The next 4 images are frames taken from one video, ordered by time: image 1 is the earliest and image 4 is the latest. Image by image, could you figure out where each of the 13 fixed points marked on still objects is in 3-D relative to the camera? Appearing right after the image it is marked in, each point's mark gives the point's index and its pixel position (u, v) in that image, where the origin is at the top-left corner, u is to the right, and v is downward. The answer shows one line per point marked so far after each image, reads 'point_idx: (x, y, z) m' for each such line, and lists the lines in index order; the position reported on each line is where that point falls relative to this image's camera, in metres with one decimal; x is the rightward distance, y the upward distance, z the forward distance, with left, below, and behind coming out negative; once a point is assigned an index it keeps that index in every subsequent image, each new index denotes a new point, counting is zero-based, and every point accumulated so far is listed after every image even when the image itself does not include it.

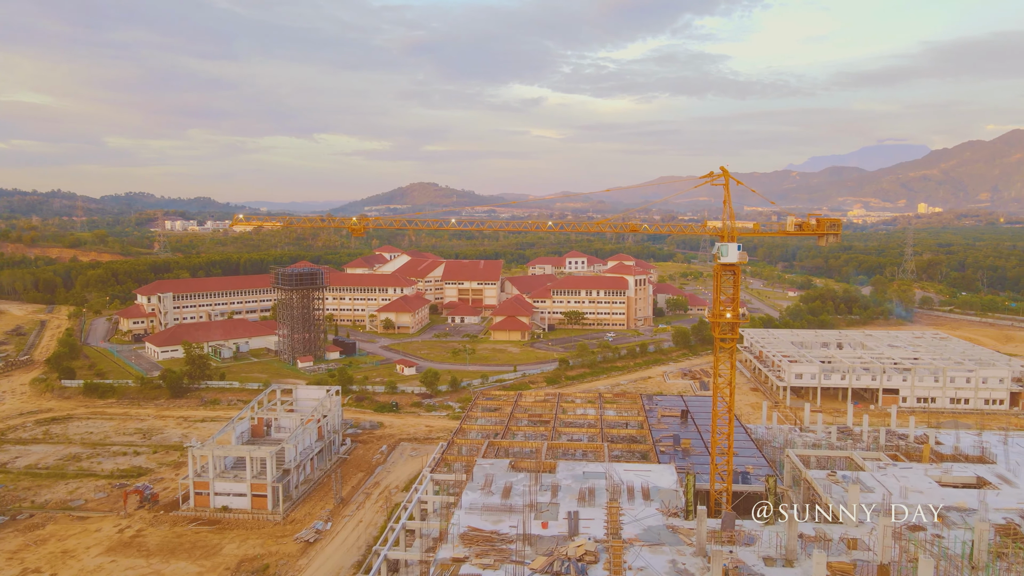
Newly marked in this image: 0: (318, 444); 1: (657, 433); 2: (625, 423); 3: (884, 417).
0: (-6.1, -4.9, +19.6) m
1: (+3.3, -3.3, +14.1) m
2: (+2.7, -3.3, +15.3) m
3: (+11.9, -4.1, +19.9) m
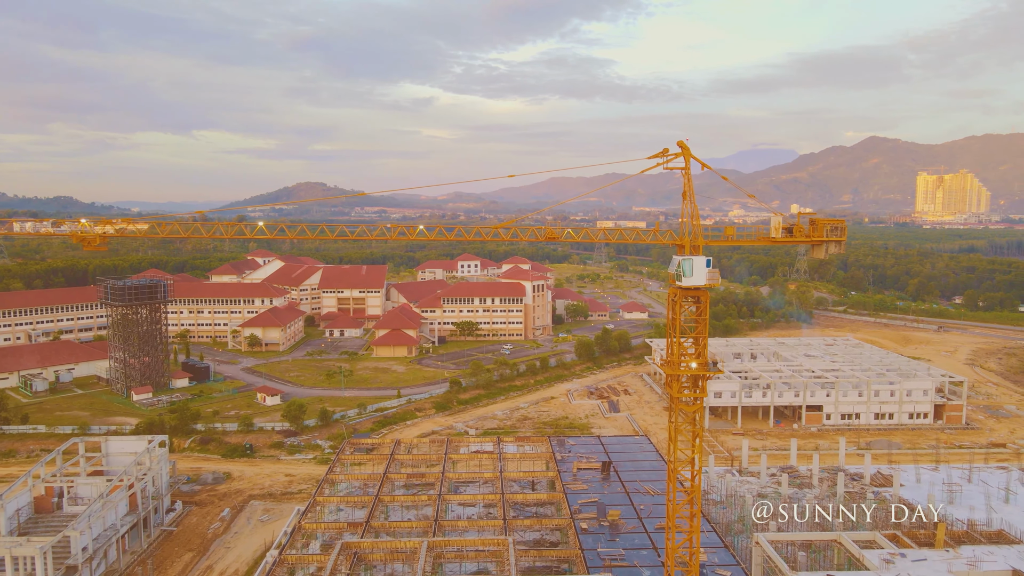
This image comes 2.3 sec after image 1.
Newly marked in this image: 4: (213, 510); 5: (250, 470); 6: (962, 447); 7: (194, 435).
0: (-9.0, -5.4, +14.7) m
1: (+1.1, -3.6, +10.8) m
2: (+0.4, -3.7, +11.9) m
3: (+8.6, -4.4, +18.0) m
4: (-7.9, -5.9, +16.4) m
5: (-7.8, -5.5, +18.6) m
6: (+12.4, -4.4, +17.2) m
7: (-10.7, -4.9, +20.9) m
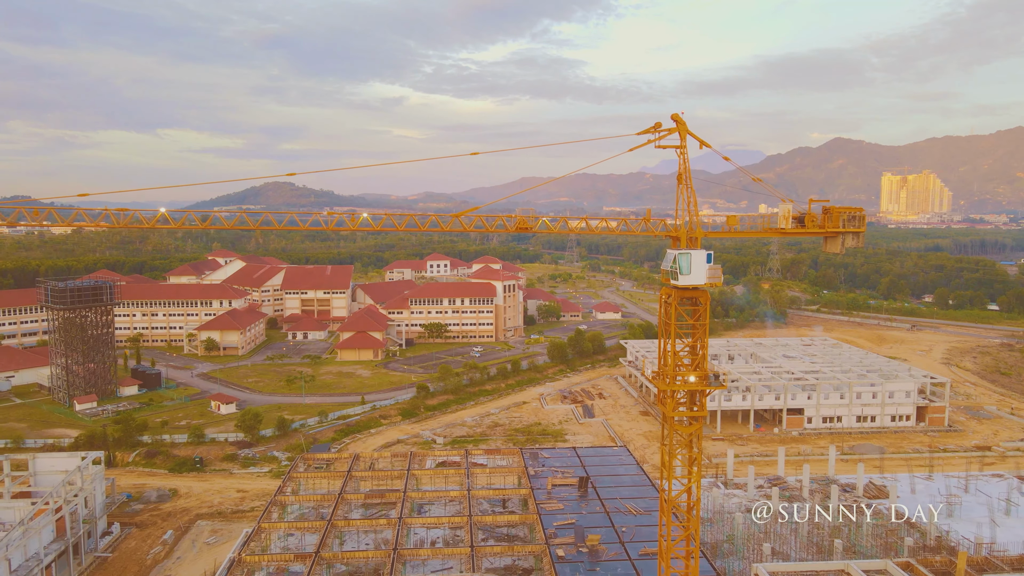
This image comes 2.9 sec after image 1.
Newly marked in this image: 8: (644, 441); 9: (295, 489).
0: (-9.7, -5.5, +13.2) m
1: (+0.6, -3.6, +9.8) m
2: (-0.2, -3.7, +10.8) m
3: (+7.8, -4.3, +17.3) m
4: (-8.6, -5.9, +15.0) m
5: (-8.7, -5.5, +17.2) m
6: (+11.6, -4.3, +16.7) m
7: (-11.7, -5.0, +19.4) m
8: (+3.9, -4.5, +18.5) m
9: (-4.2, -4.0, +11.6) m
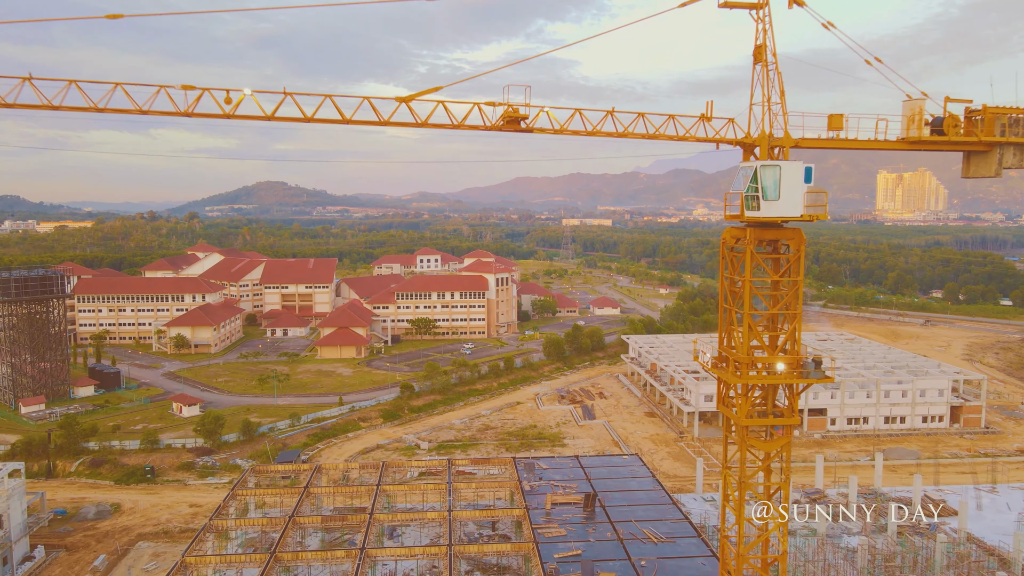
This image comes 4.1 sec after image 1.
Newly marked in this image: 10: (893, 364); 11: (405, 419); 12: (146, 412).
0: (-9.8, -5.1, +11.3) m
1: (+0.5, -3.3, +7.9) m
2: (-0.3, -3.4, +9.0) m
3: (+7.6, -4.0, +15.5) m
4: (-8.8, -5.6, +13.1) m
5: (-8.9, -5.2, +15.3) m
6: (+11.4, -4.0, +14.9) m
7: (-11.9, -4.7, +17.4) m
8: (+3.7, -4.2, +16.7) m
9: (-4.3, -3.7, +9.7) m
10: (+10.9, -2.1, +18.0) m
11: (-3.3, -4.0, +19.2) m
12: (-12.2, -4.2, +21.0) m
